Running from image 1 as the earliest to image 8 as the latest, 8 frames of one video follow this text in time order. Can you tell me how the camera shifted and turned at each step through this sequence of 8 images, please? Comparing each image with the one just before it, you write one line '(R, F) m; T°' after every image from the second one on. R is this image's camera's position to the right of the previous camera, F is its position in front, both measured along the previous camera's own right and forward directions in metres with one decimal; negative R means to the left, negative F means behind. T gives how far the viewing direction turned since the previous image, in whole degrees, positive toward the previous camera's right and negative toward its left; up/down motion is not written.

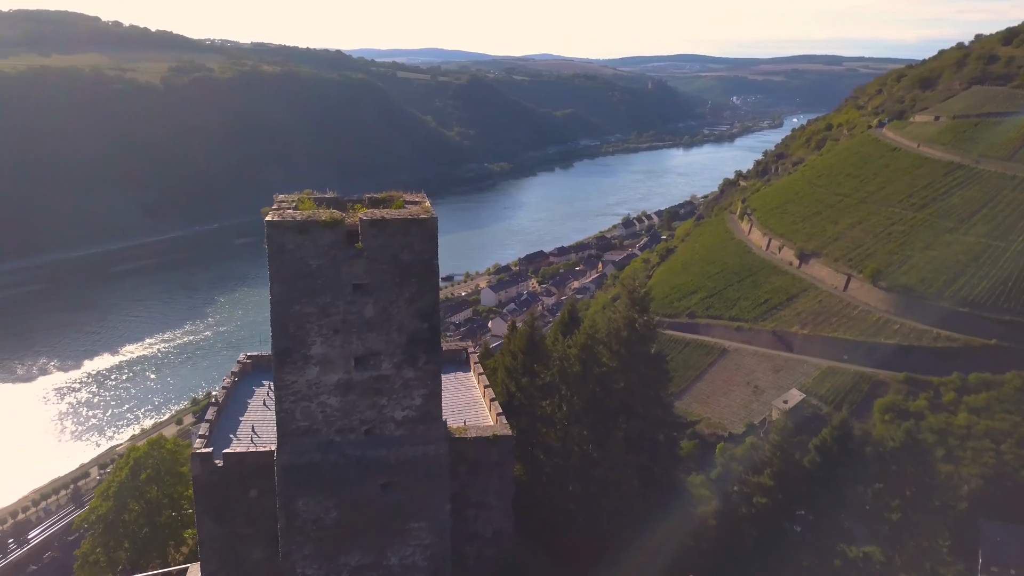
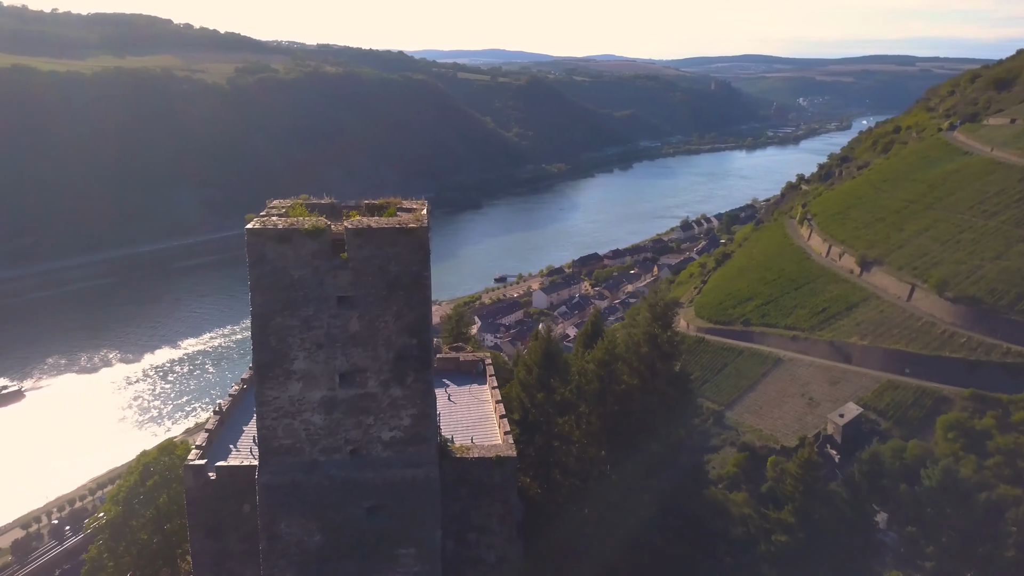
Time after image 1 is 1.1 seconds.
(+0.5, +0.5) m; -4°
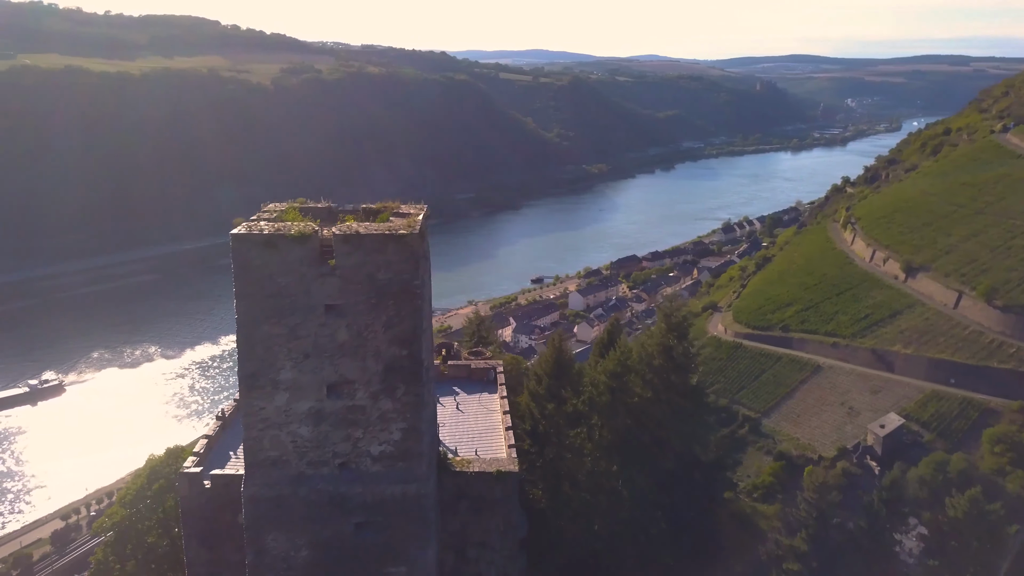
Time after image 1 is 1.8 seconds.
(+0.3, +0.3) m; -3°
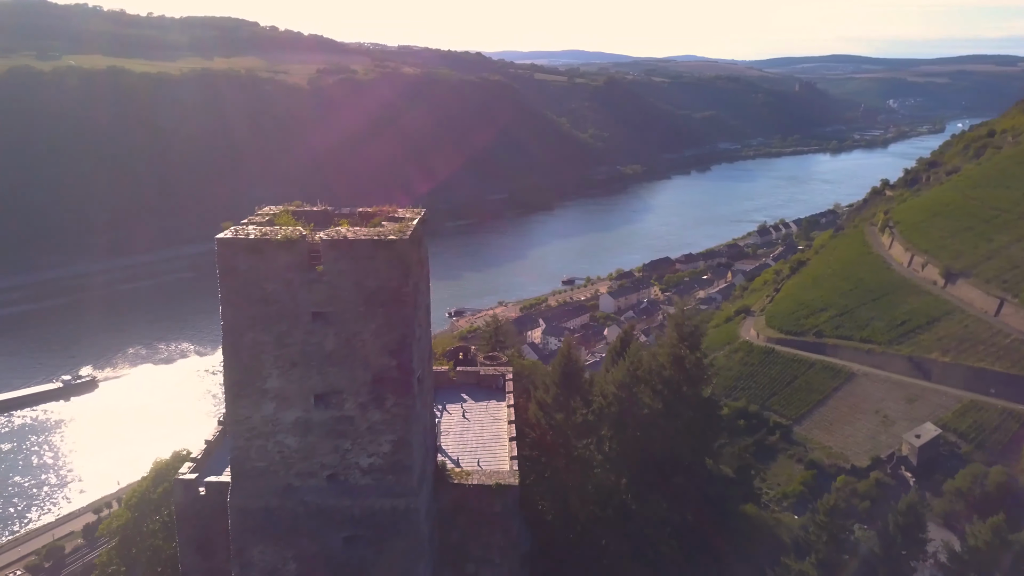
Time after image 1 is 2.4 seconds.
(+0.3, +0.3) m; -2°
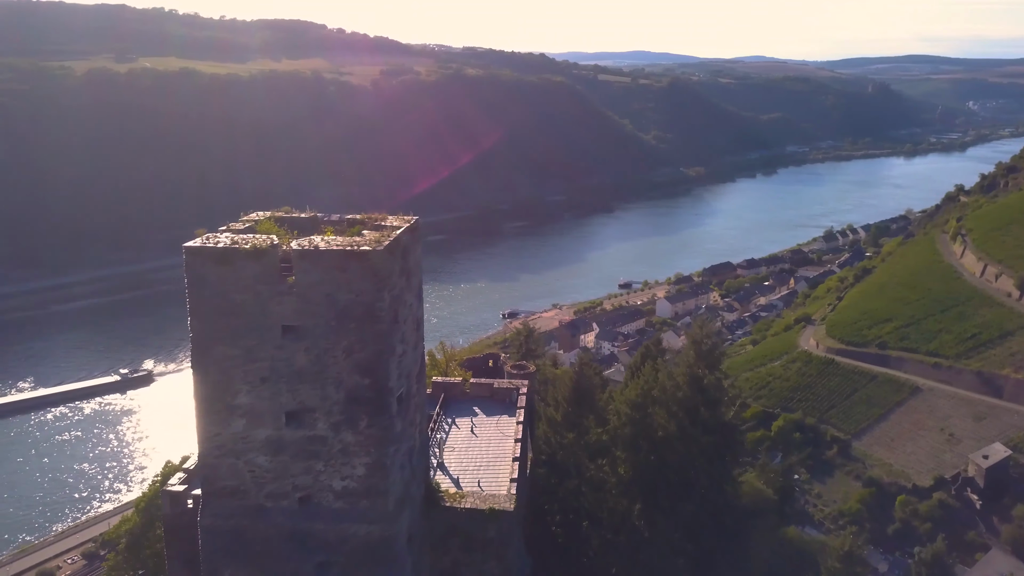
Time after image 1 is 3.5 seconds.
(+0.5, +0.5) m; -4°
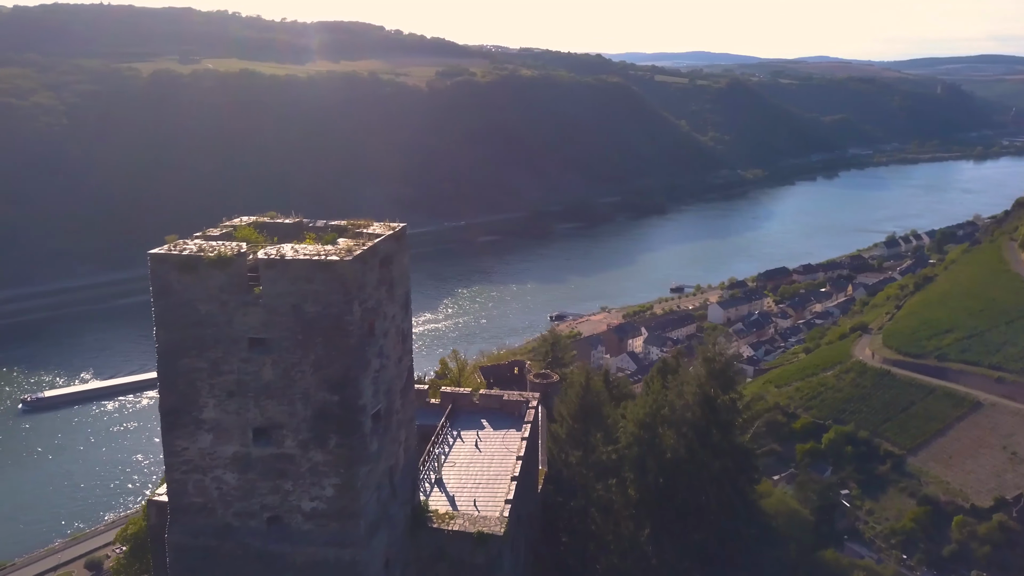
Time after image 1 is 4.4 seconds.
(+0.5, +0.4) m; -4°
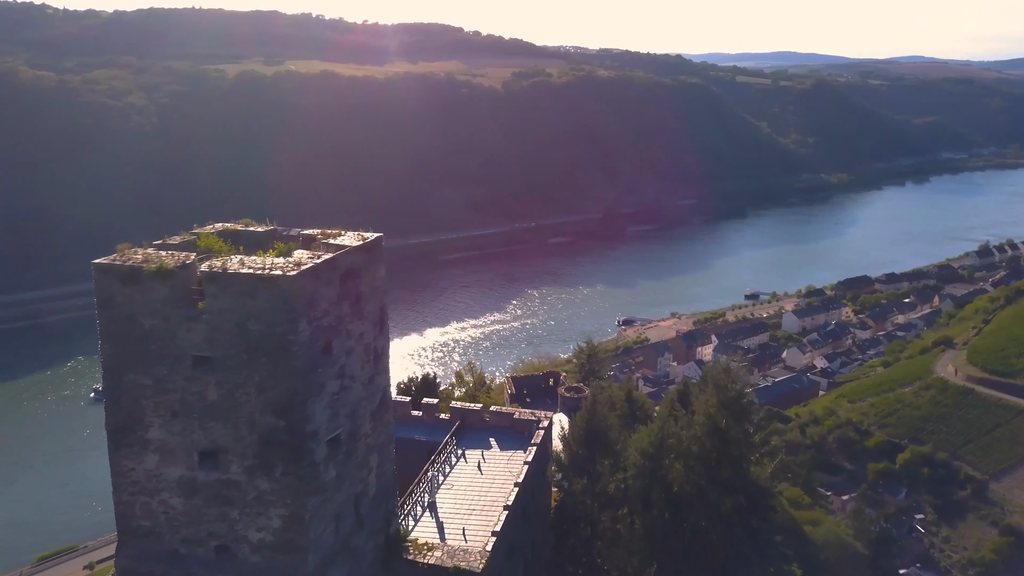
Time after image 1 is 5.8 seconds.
(+0.7, +0.5) m; -5°
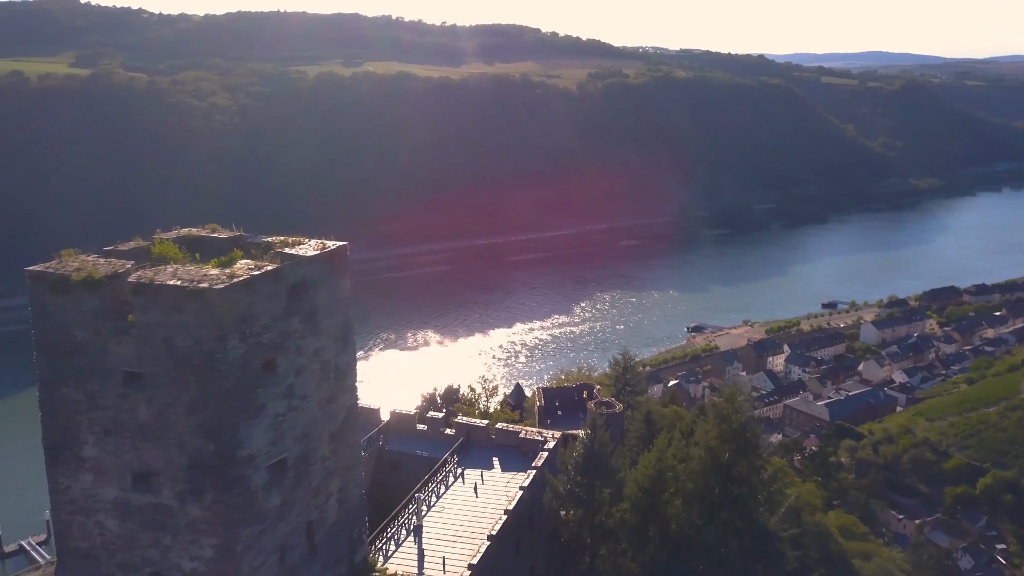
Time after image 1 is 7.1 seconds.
(+0.7, +0.5) m; -5°
